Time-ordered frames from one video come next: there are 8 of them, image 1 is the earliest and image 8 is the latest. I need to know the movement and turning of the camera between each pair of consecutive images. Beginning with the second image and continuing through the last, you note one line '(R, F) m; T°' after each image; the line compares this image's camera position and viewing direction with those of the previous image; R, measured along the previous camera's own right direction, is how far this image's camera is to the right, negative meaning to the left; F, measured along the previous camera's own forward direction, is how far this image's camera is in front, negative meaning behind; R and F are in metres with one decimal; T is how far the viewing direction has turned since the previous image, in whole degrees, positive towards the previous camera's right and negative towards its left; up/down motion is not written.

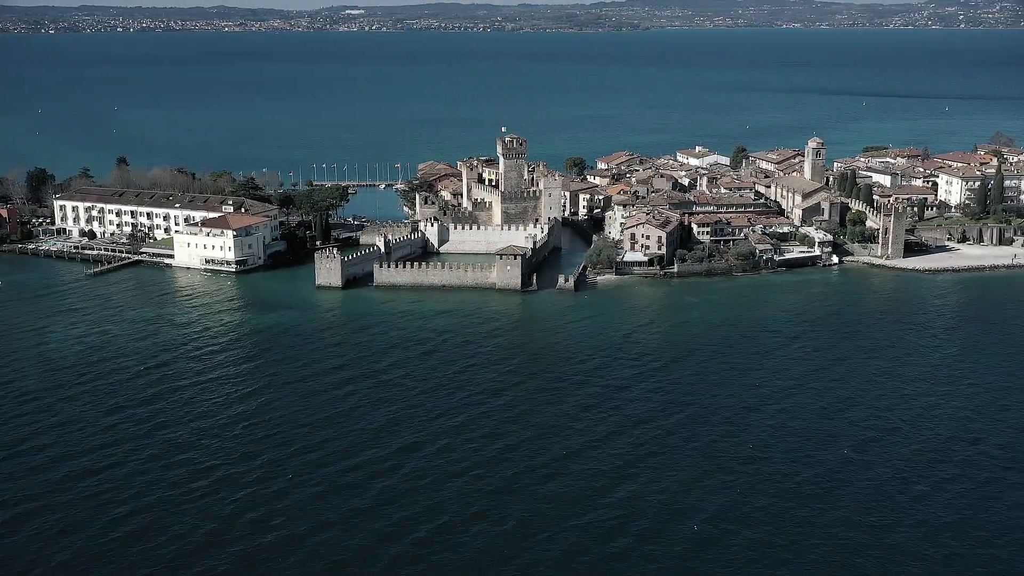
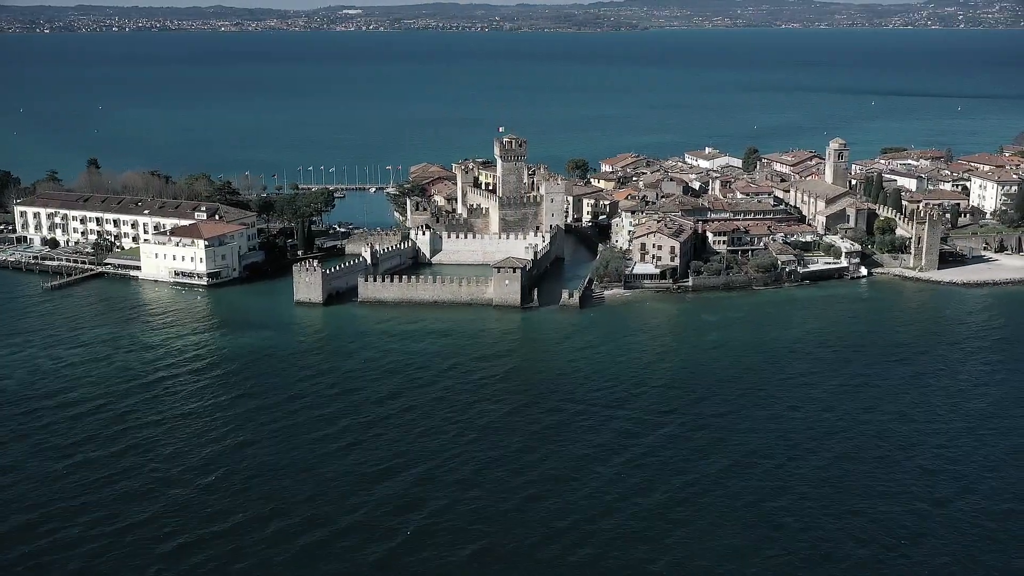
(0.0, +4.7) m; 0°
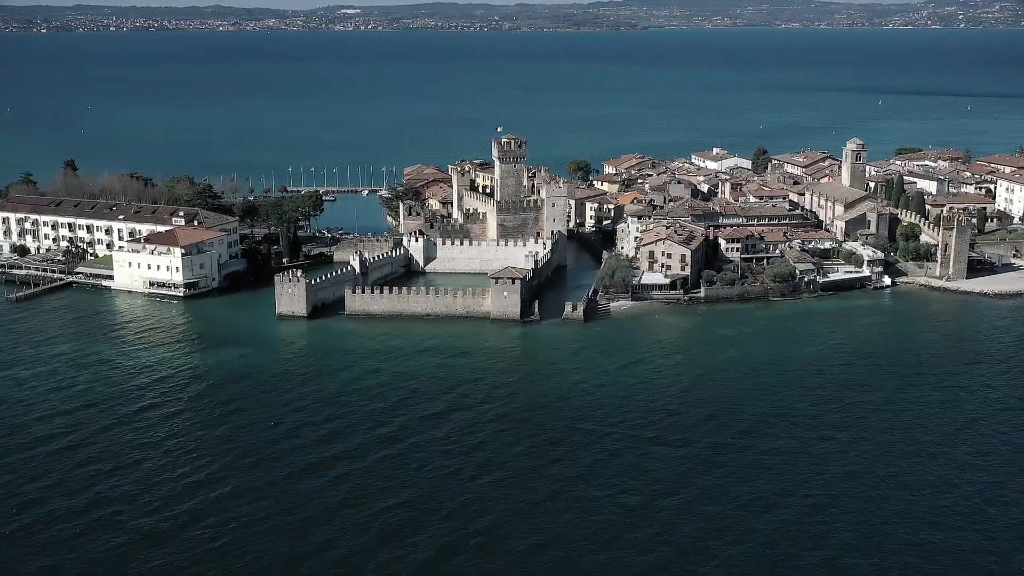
(0.0, +3.3) m; 0°
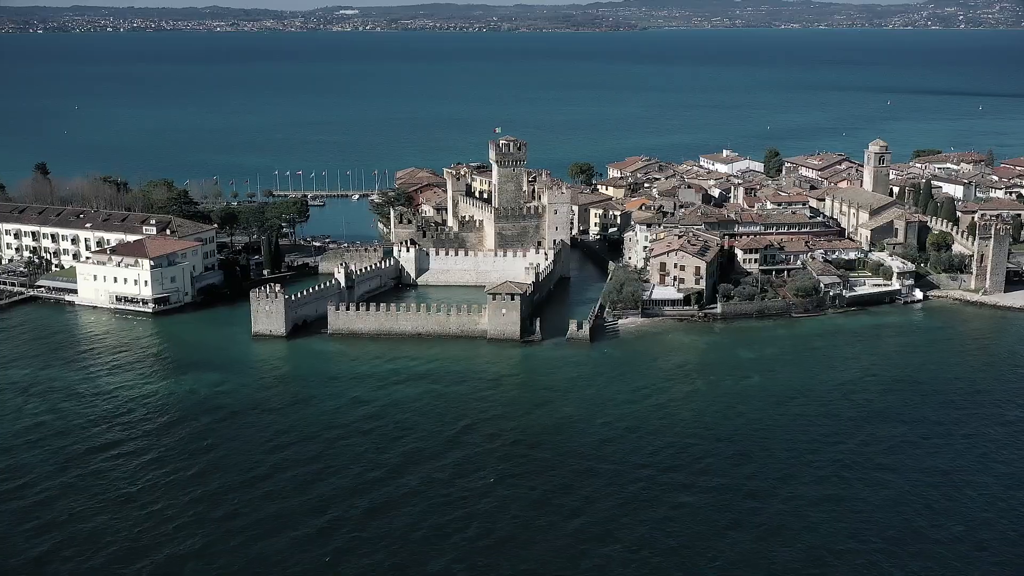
(0.0, +3.8) m; 0°
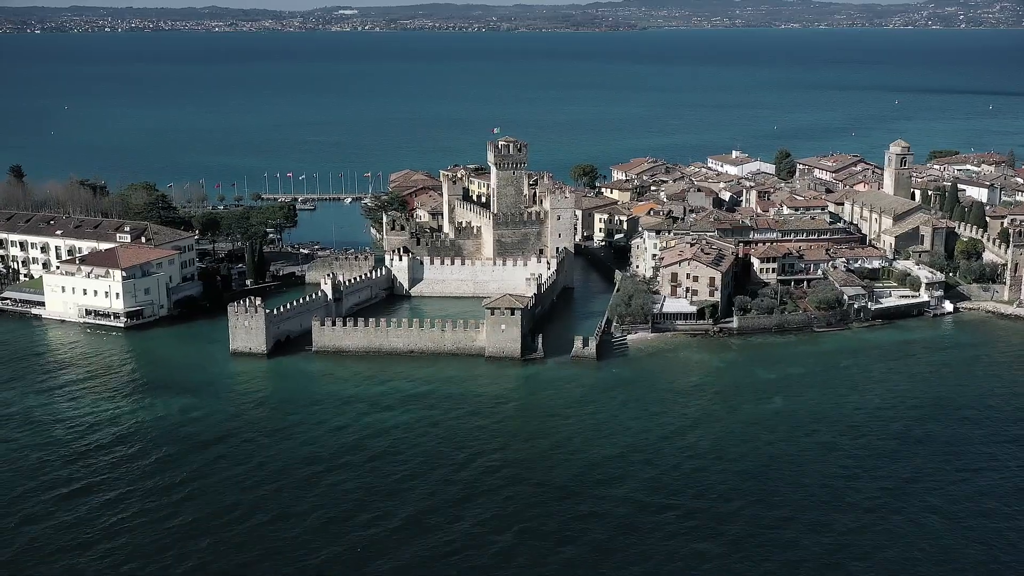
(0.0, +3.0) m; 0°
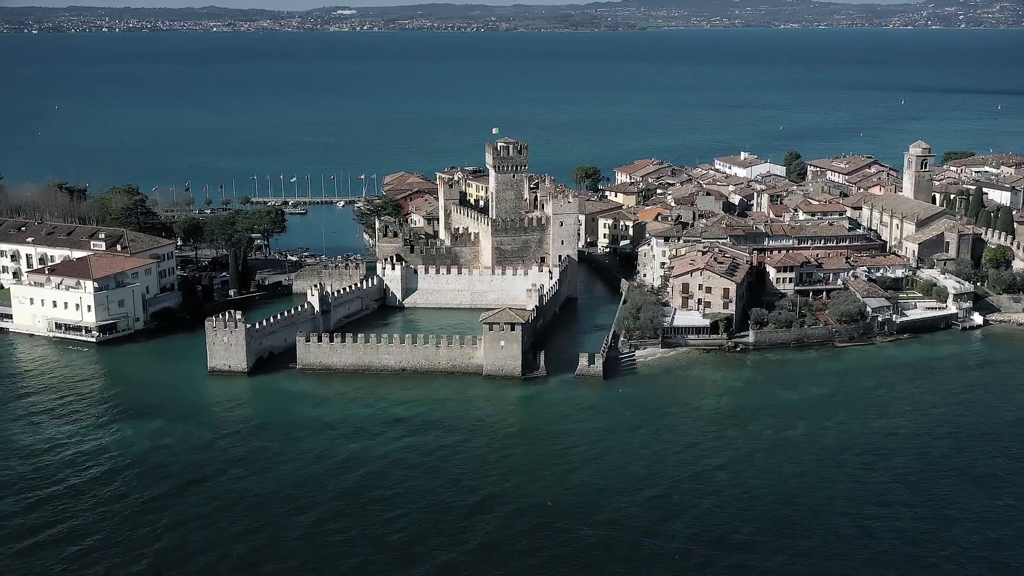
(0.0, +2.6) m; 0°
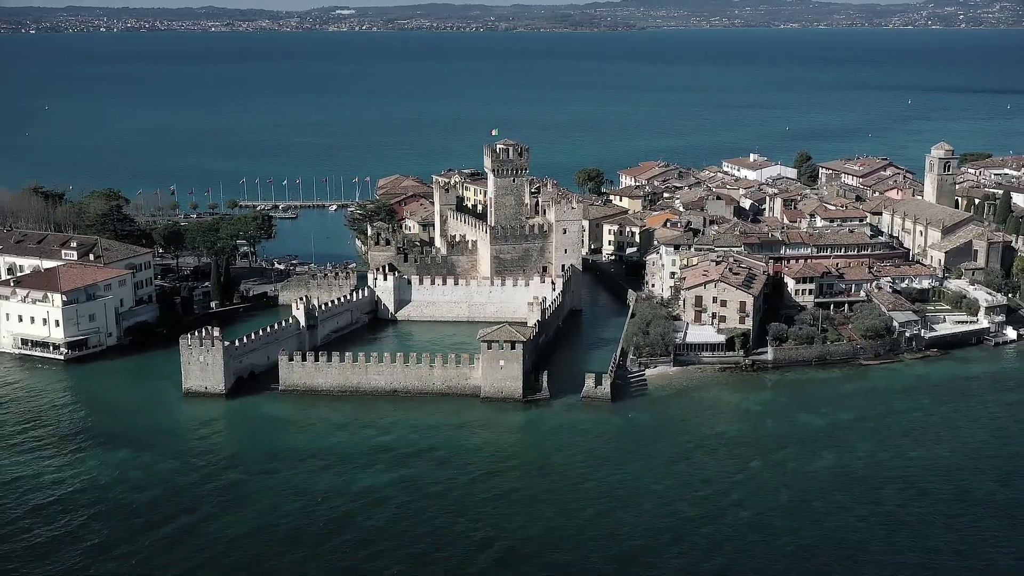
(0.0, +2.5) m; 0°
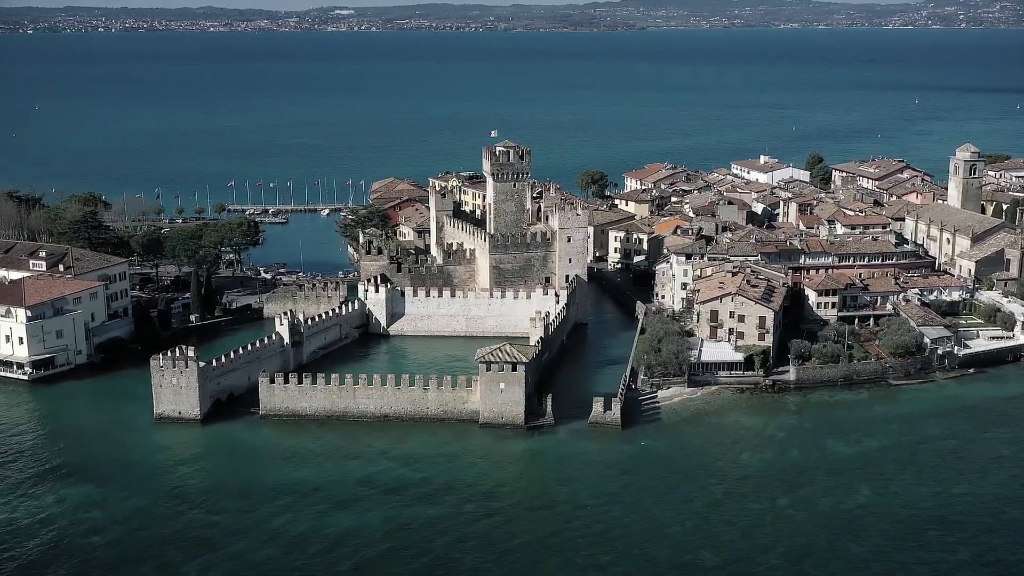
(0.0, +2.5) m; 0°
